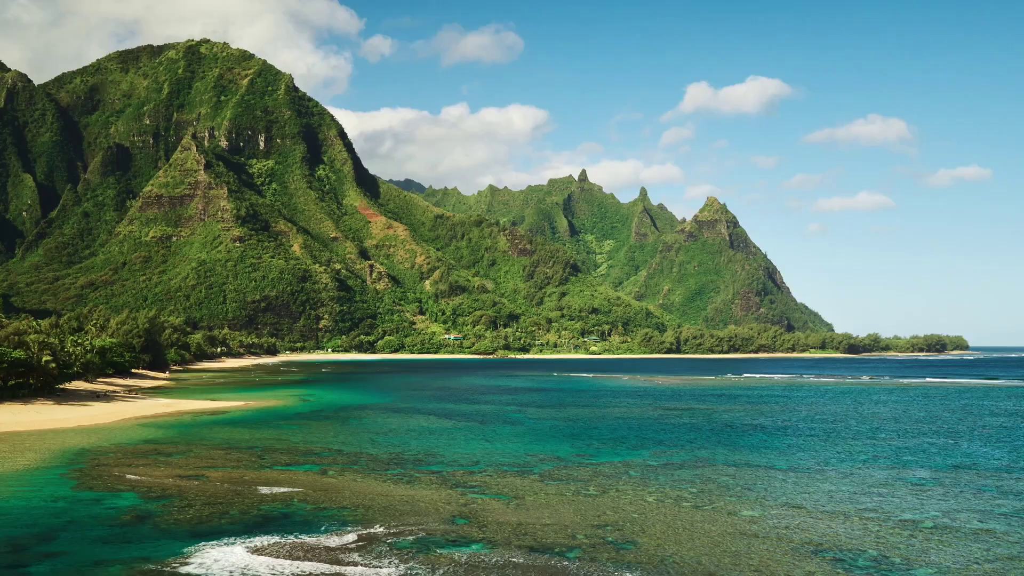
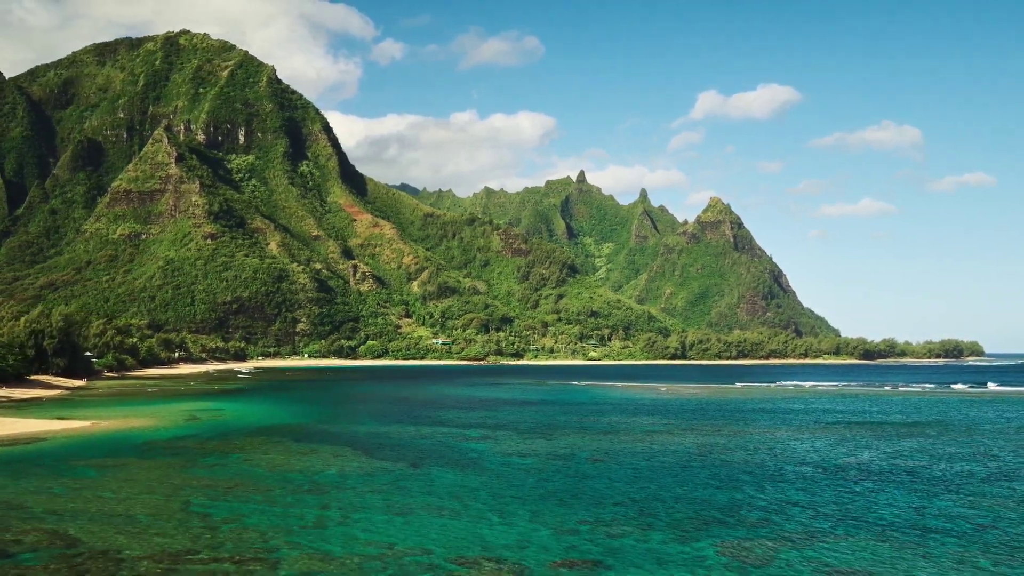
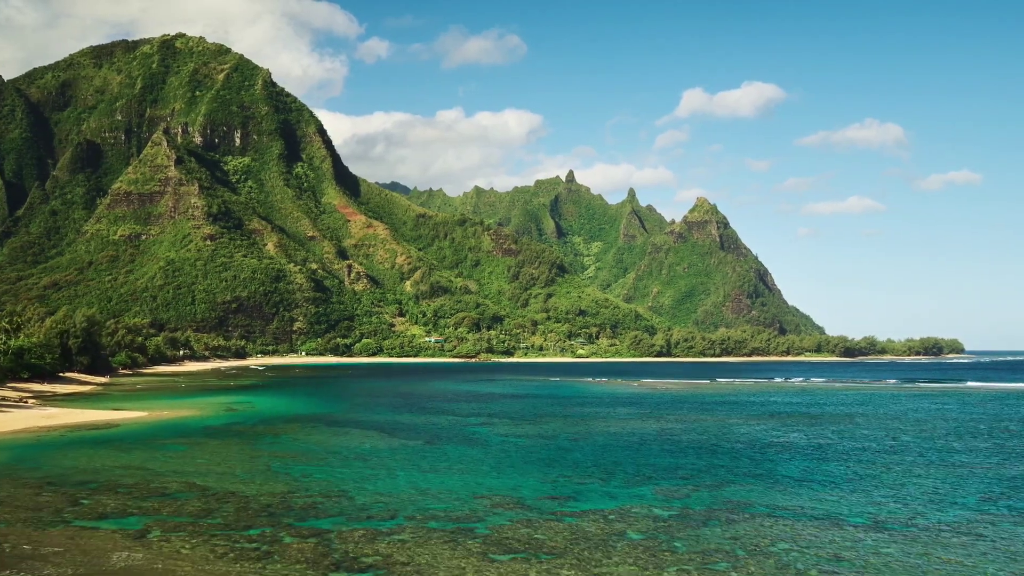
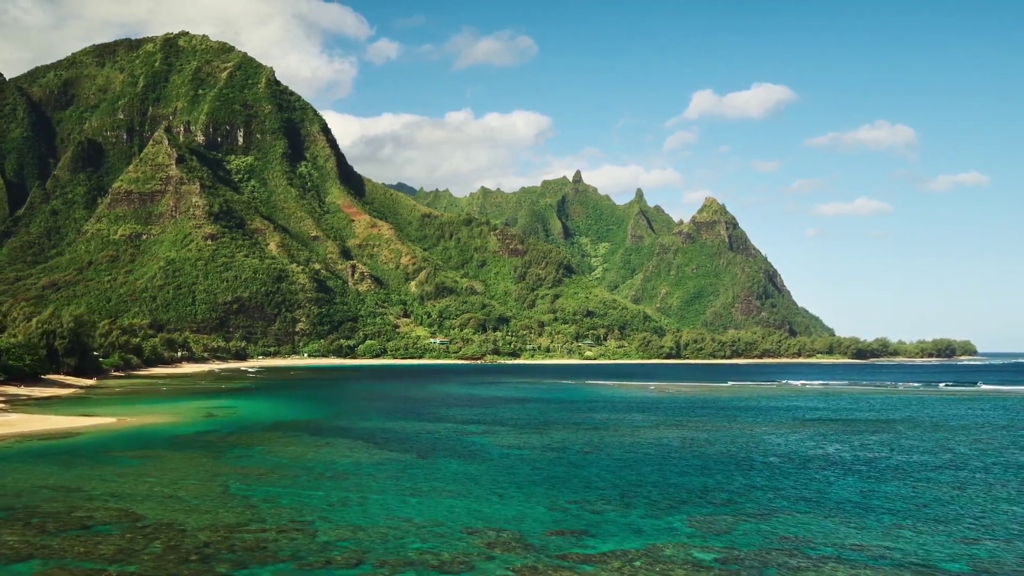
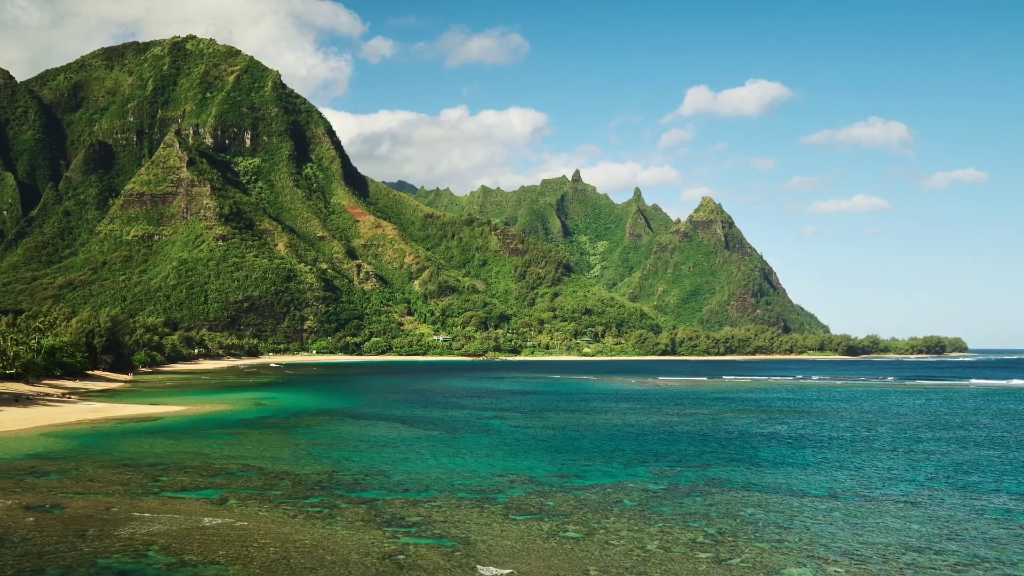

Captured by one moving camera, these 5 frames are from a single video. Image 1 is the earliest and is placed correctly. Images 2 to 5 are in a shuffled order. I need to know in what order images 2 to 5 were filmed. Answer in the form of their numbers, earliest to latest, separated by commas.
5, 3, 4, 2
